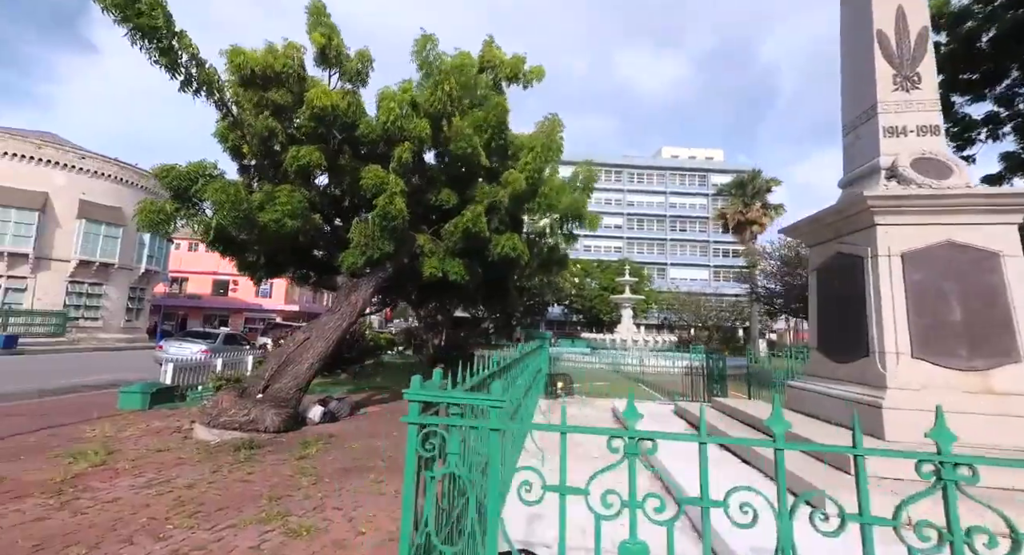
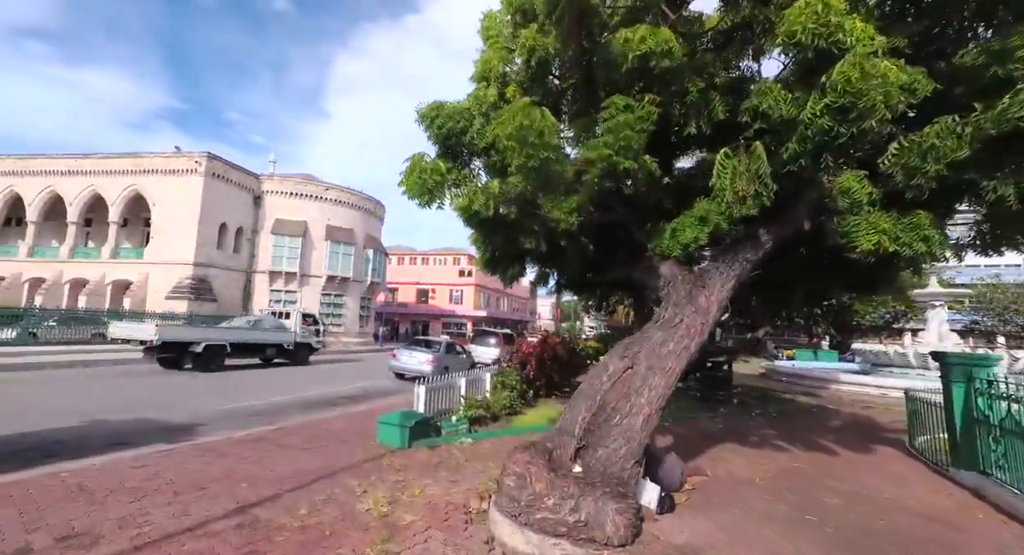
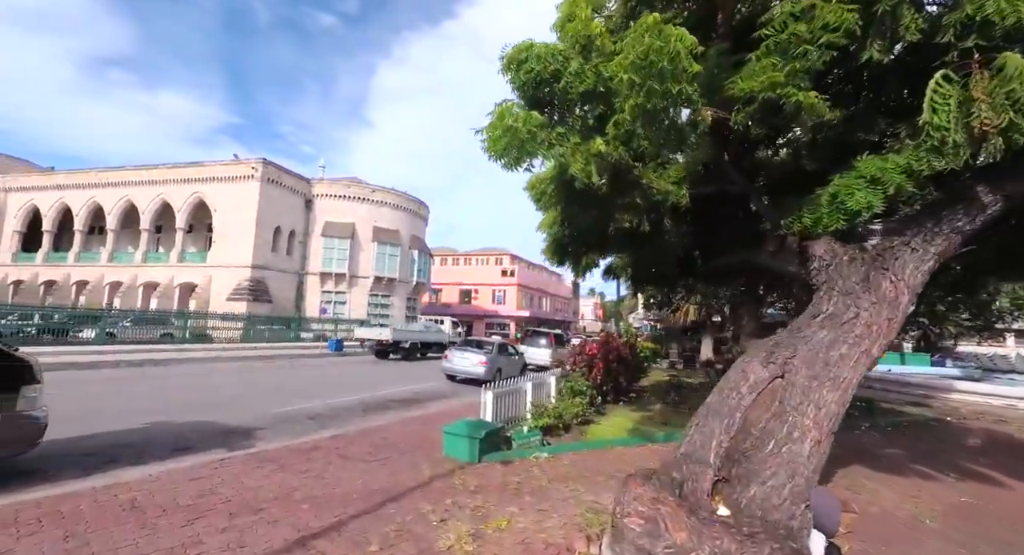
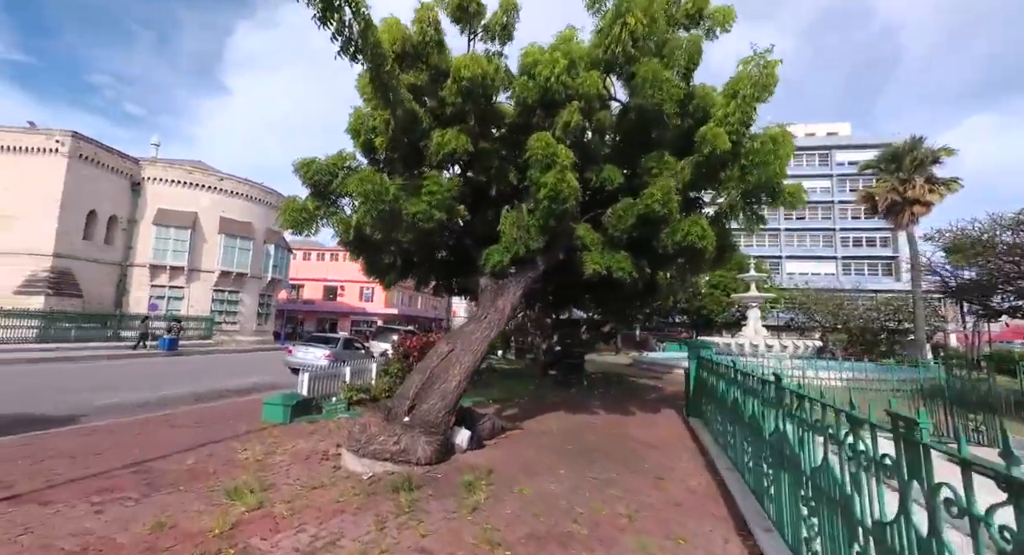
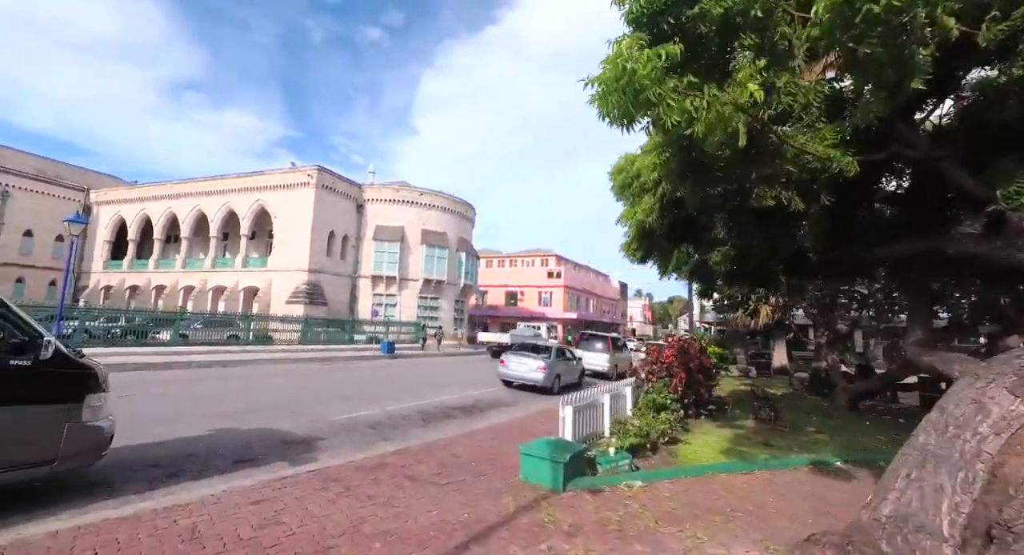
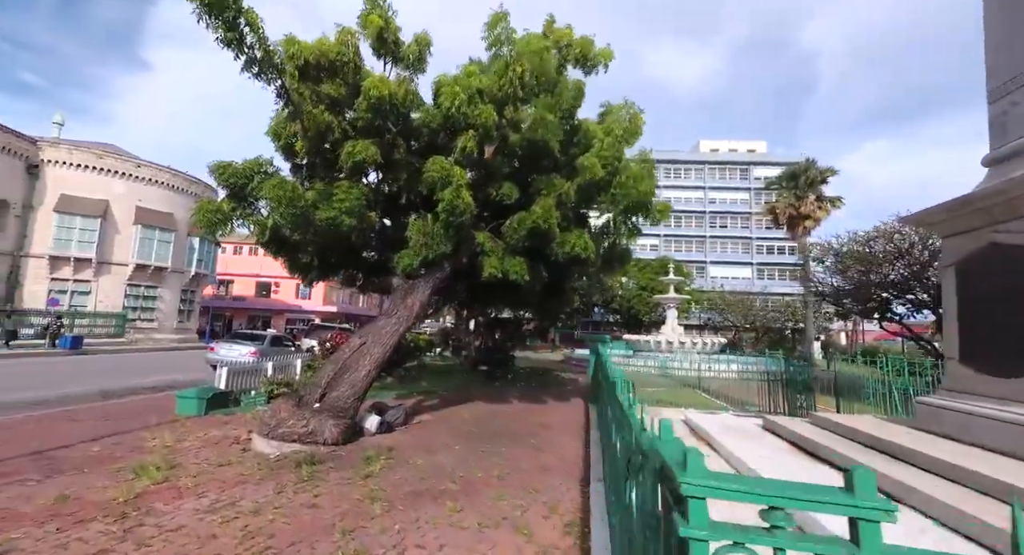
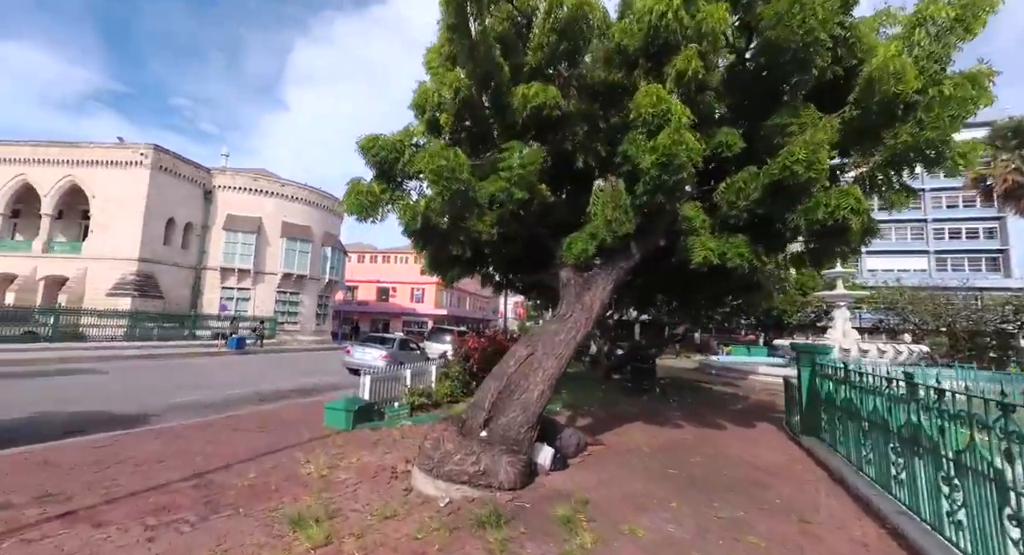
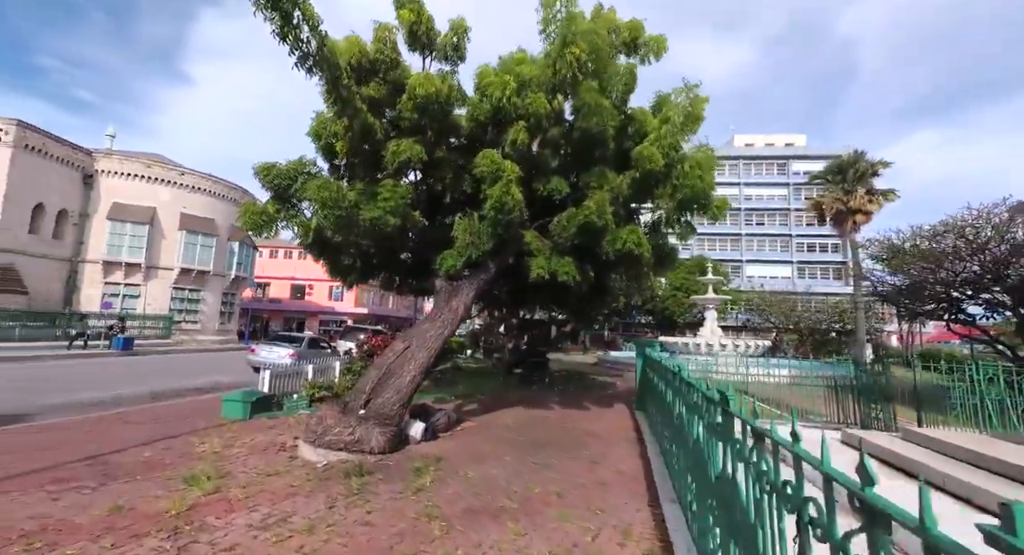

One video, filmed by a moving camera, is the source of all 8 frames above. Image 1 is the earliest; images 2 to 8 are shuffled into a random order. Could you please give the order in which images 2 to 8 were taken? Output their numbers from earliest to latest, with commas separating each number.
6, 8, 4, 7, 2, 3, 5
